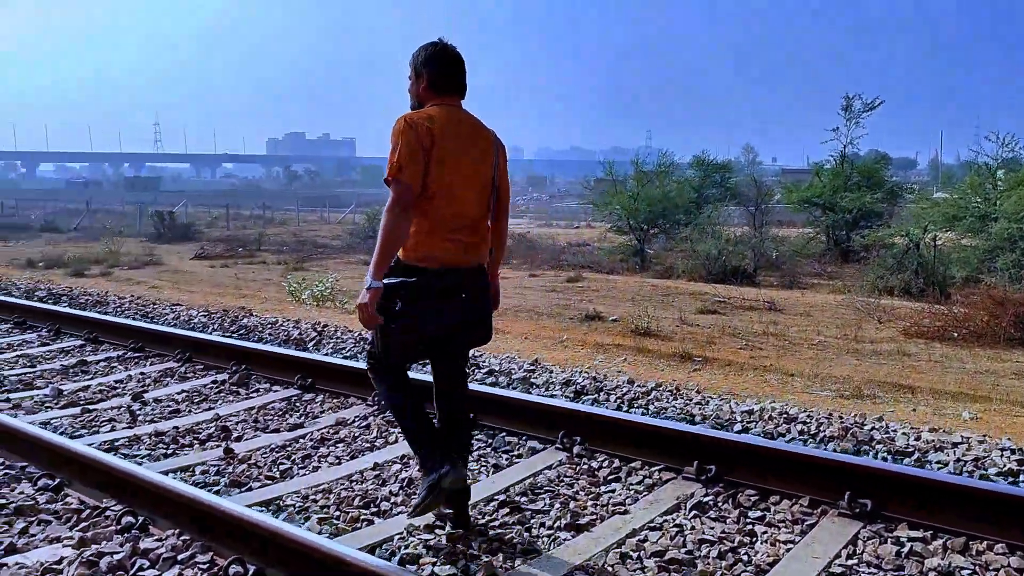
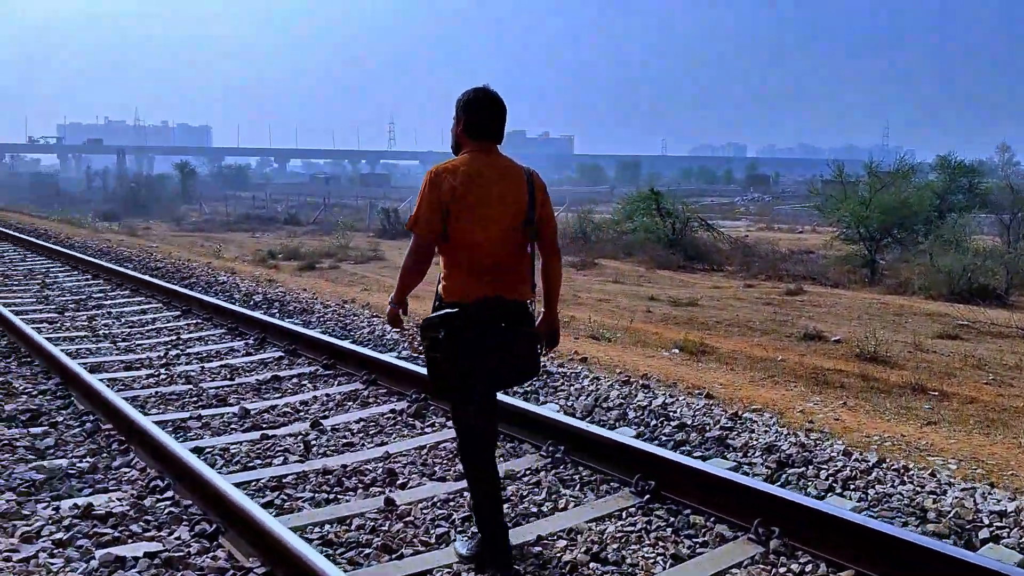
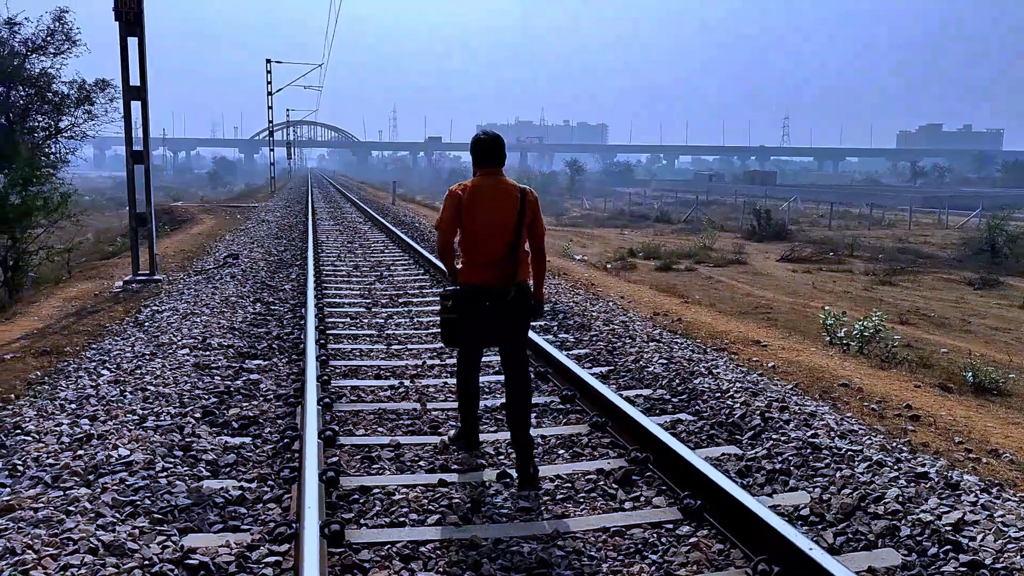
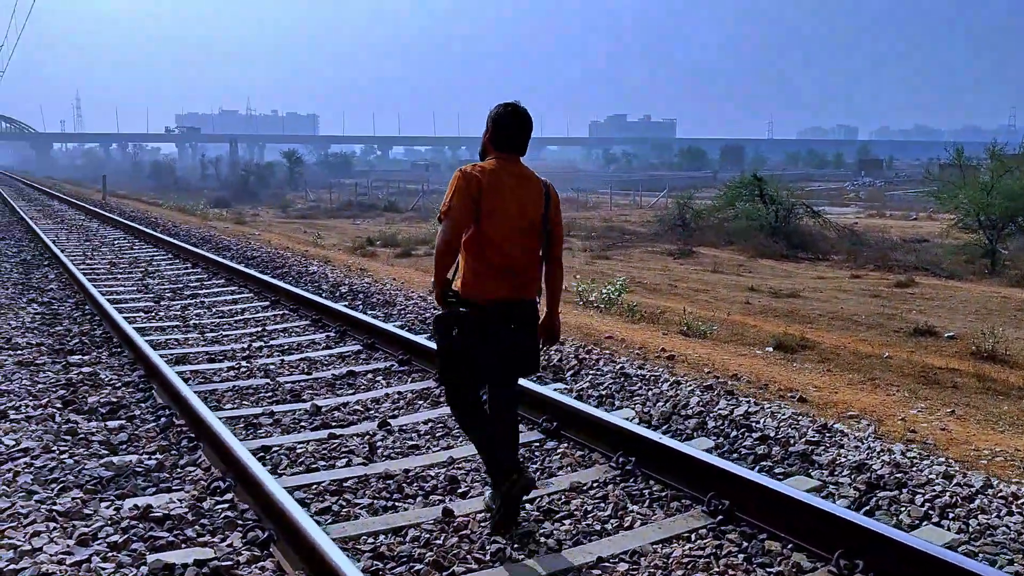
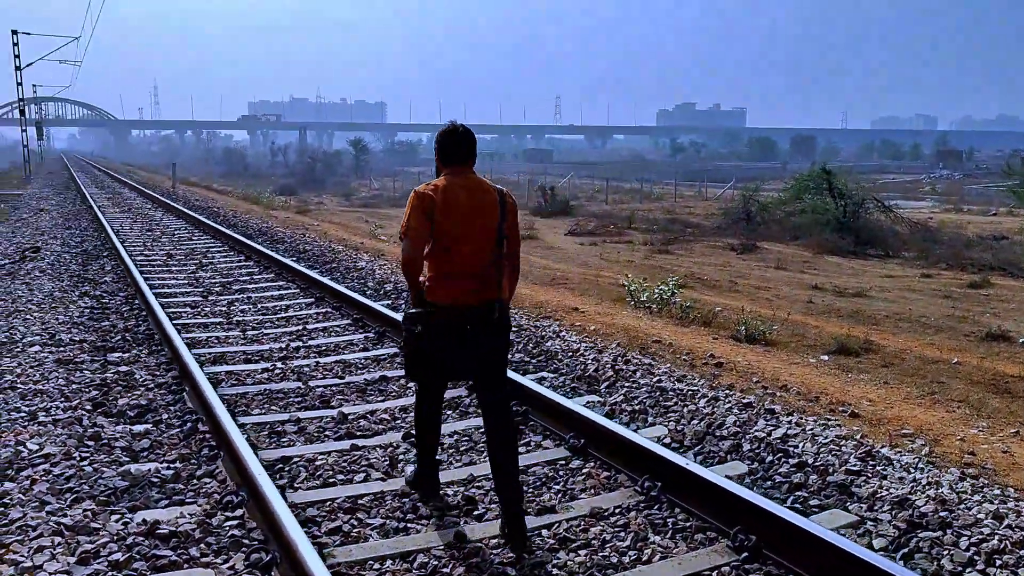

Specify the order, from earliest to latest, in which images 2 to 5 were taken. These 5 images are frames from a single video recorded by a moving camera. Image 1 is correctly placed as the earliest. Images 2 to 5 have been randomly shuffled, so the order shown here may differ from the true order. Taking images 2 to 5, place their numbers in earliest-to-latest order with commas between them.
2, 4, 5, 3
